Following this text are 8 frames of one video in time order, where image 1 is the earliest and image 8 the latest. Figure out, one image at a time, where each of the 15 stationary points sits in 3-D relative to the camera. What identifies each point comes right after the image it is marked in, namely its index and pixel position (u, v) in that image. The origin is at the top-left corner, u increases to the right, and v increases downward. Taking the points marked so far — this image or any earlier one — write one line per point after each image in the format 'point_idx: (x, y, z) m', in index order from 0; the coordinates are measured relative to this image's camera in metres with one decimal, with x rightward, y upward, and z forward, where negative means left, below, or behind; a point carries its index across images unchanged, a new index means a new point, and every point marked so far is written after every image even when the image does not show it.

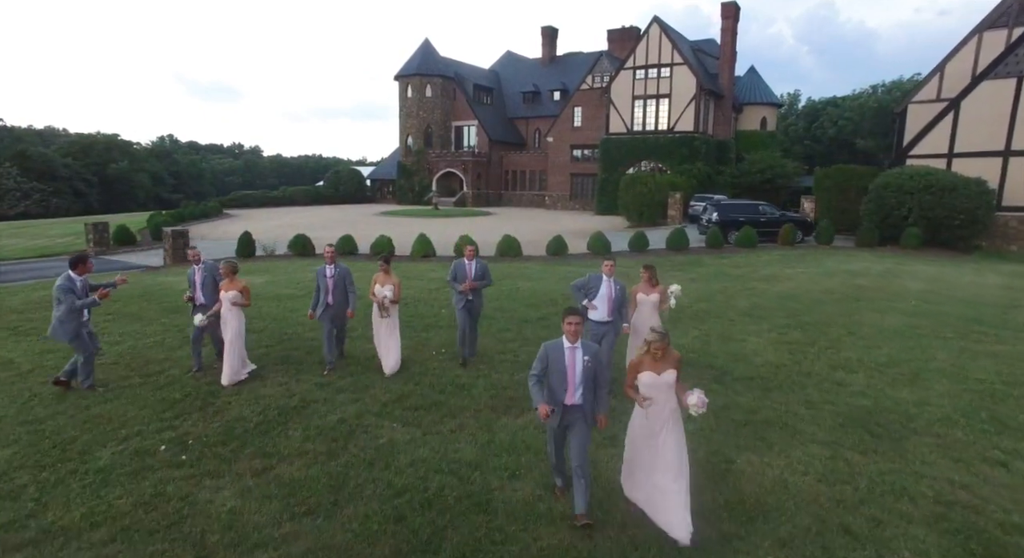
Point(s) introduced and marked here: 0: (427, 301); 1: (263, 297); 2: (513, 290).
0: (-1.5, -0.4, +10.2) m
1: (-4.8, -0.3, +10.8) m
2: (0.0, -0.2, +11.2) m
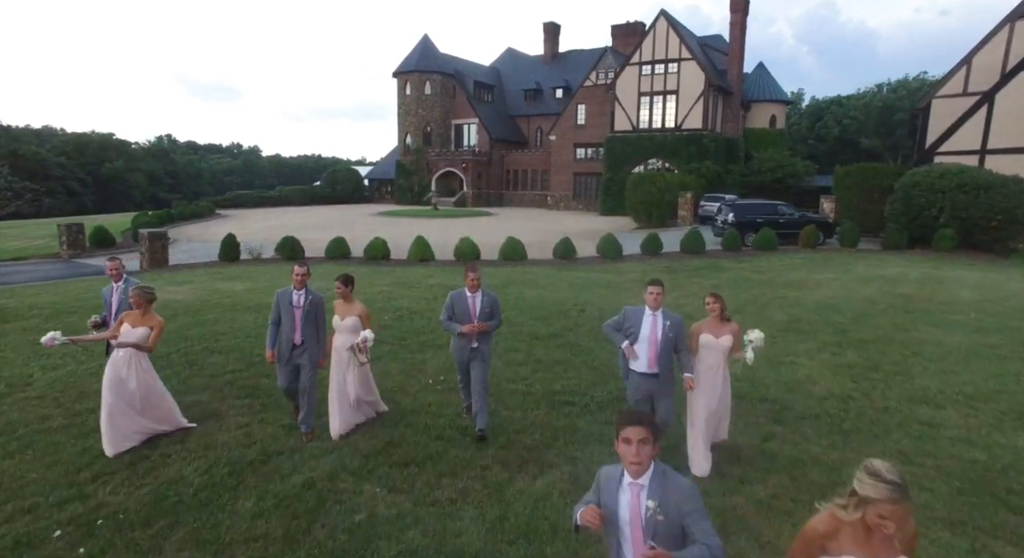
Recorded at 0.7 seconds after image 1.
0: (-1.4, -0.6, +9.1) m
1: (-4.7, -0.5, +9.7) m
2: (+0.1, -0.4, +10.1) m
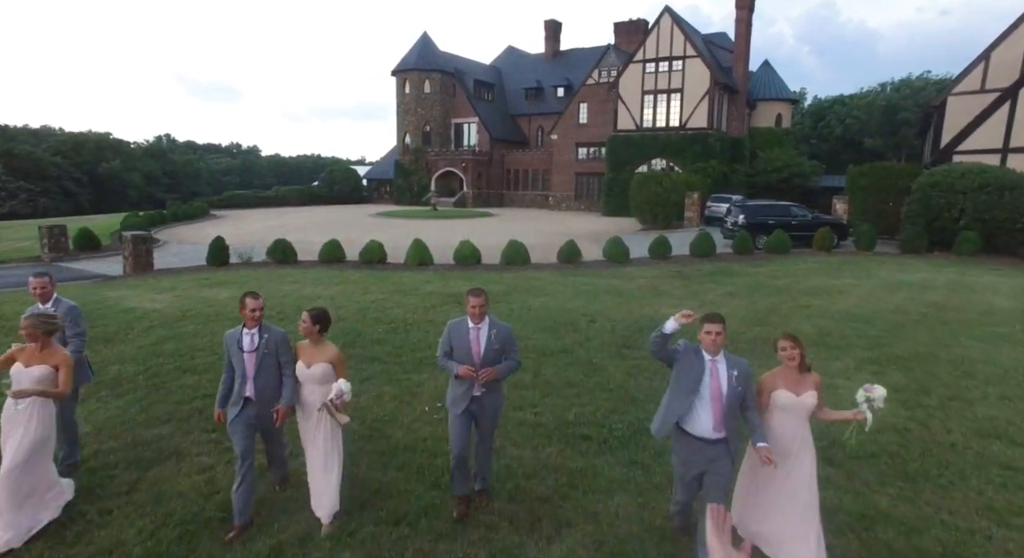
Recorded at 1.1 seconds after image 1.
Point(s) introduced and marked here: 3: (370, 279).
0: (-1.4, -0.7, +8.4) m
1: (-4.7, -0.6, +9.0) m
2: (+0.2, -0.5, +9.4) m
3: (-3.2, 0.0, +12.5) m
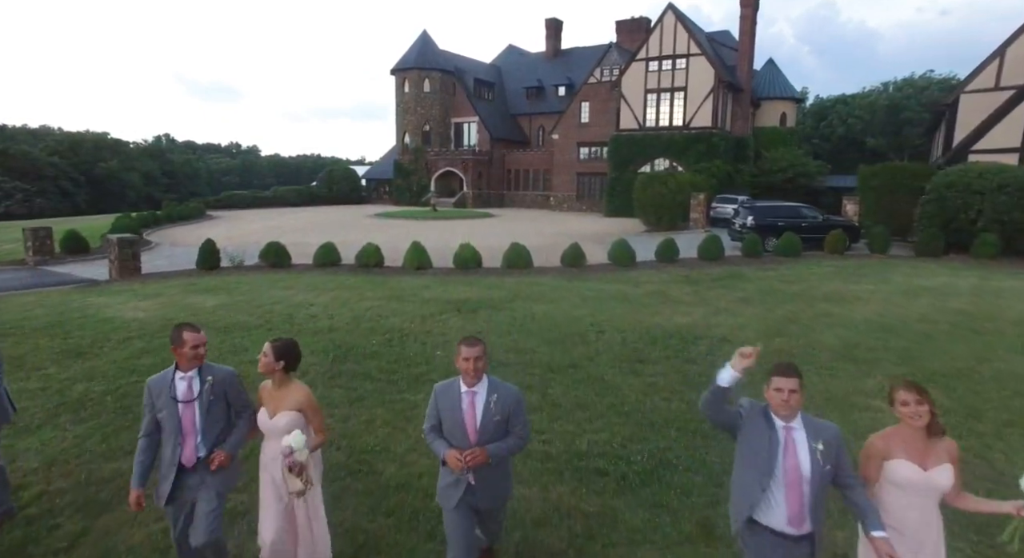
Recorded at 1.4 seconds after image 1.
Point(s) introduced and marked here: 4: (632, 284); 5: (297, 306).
0: (-1.3, -0.8, +7.8) m
1: (-4.6, -0.7, +8.5) m
2: (+0.3, -0.6, +8.9) m
3: (-3.1, -0.1, +12.0) m
4: (+2.6, -0.1, +12.1) m
5: (-3.8, -0.5, +9.8) m
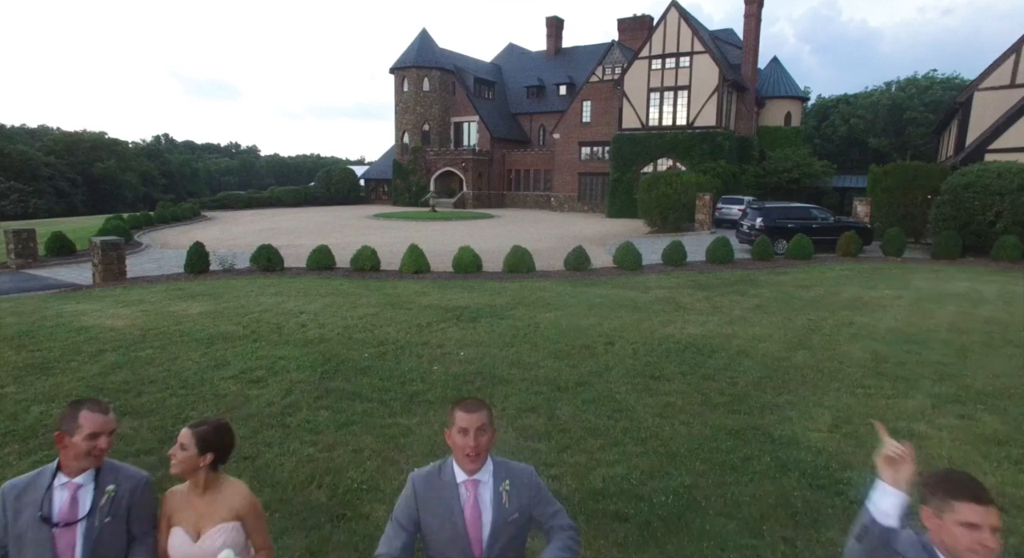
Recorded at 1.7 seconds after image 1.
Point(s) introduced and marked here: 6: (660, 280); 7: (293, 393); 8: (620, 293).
0: (-1.3, -0.9, +7.3) m
1: (-4.6, -0.8, +7.9) m
2: (+0.3, -0.7, +8.3) m
3: (-3.1, -0.2, +11.4) m
4: (+2.7, -0.2, +11.6) m
5: (-3.8, -0.6, +9.3) m
6: (+3.4, 0.0, +12.7) m
7: (-2.3, -1.2, +5.8) m
8: (+2.1, -0.3, +11.0) m
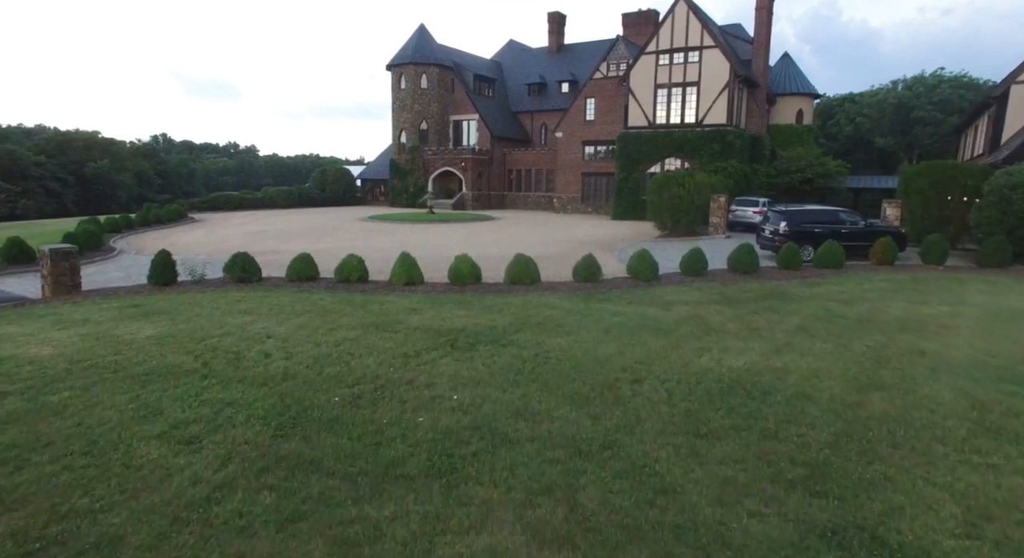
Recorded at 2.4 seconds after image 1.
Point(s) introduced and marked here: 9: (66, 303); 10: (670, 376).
0: (-1.2, -1.2, +5.9) m
1: (-4.5, -1.1, +6.5) m
2: (+0.3, -1.0, +7.0) m
3: (-3.1, -0.5, +10.0) m
4: (+2.7, -0.5, +10.2) m
5: (-3.7, -0.8, +7.9) m
6: (+3.4, -0.3, +11.3) m
7: (-2.2, -1.4, +4.4) m
8: (+2.2, -0.6, +9.6) m
9: (-7.9, -0.4, +9.9) m
10: (+1.8, -1.1, +6.4) m
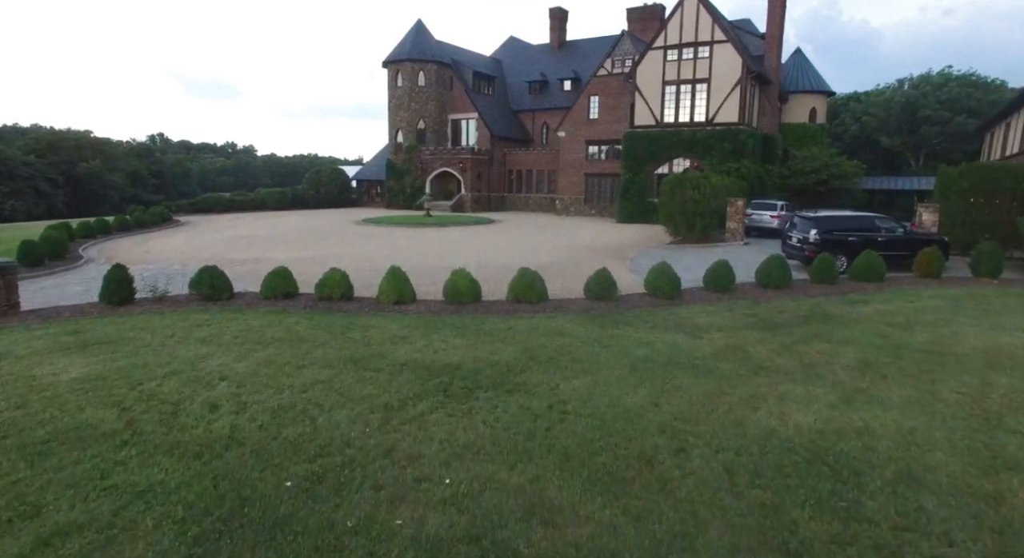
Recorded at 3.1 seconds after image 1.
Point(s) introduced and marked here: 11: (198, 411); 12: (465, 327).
0: (-1.1, -1.5, +4.4) m
1: (-4.4, -1.4, +5.1) m
2: (+0.4, -1.3, +5.5) m
3: (-3.0, -0.8, +8.6) m
4: (+2.8, -0.8, +8.7) m
5: (-3.6, -1.2, +6.4) m
6: (+3.5, -0.6, +9.8) m
7: (-2.1, -1.8, +2.9) m
8: (+2.3, -0.9, +8.2) m
9: (-7.8, -0.8, +8.4) m
10: (+1.9, -1.4, +4.9) m
11: (-3.2, -1.3, +5.6) m
12: (-0.8, -0.7, +8.9) m
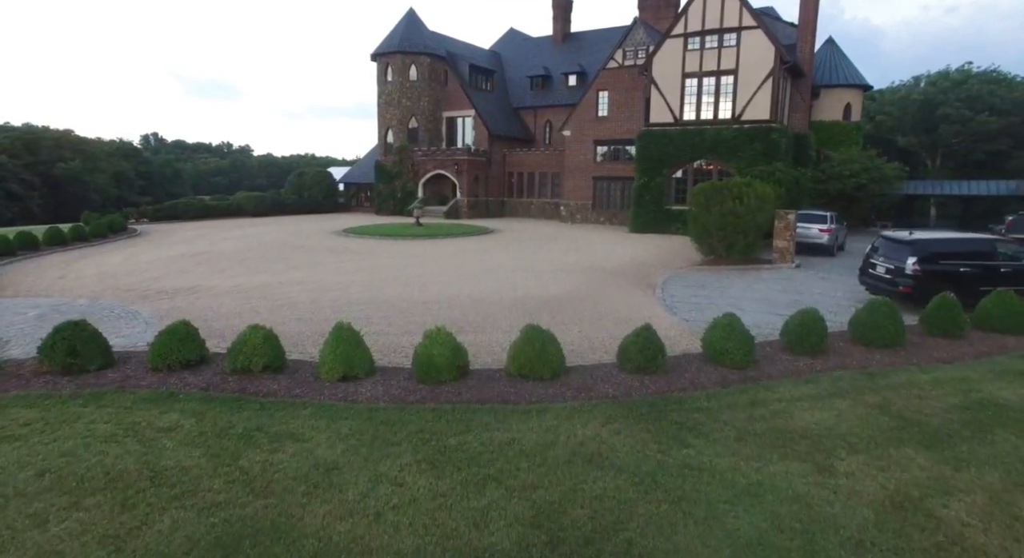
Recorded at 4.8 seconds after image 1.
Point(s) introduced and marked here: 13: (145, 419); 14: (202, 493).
0: (-1.1, -2.4, +0.9) m
1: (-4.4, -2.3, +1.6) m
2: (+0.4, -2.1, +2.0) m
3: (-3.0, -1.7, +5.1) m
4: (+2.8, -1.7, +5.2) m
5: (-3.6, -2.0, +3.0) m
6: (+3.5, -1.5, +6.3) m
7: (-2.1, -2.6, -0.6) m
8: (+2.3, -1.7, +4.7) m
9: (-7.8, -1.6, +4.9) m
10: (+1.9, -2.3, +1.5) m
11: (-3.2, -2.2, +2.1) m
12: (-0.7, -1.6, +5.4) m
13: (-4.0, -1.5, +6.0) m
14: (-2.6, -1.7, +4.6) m
